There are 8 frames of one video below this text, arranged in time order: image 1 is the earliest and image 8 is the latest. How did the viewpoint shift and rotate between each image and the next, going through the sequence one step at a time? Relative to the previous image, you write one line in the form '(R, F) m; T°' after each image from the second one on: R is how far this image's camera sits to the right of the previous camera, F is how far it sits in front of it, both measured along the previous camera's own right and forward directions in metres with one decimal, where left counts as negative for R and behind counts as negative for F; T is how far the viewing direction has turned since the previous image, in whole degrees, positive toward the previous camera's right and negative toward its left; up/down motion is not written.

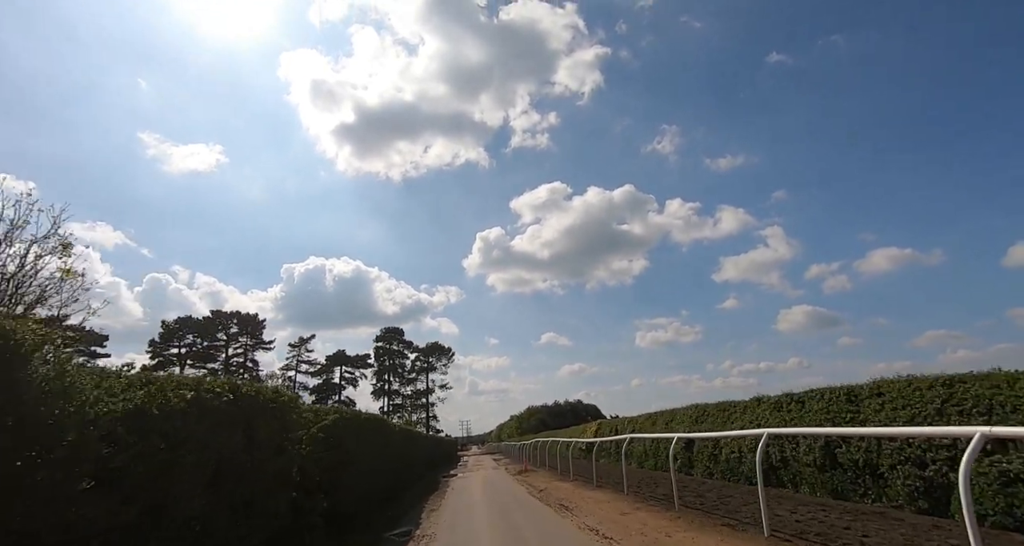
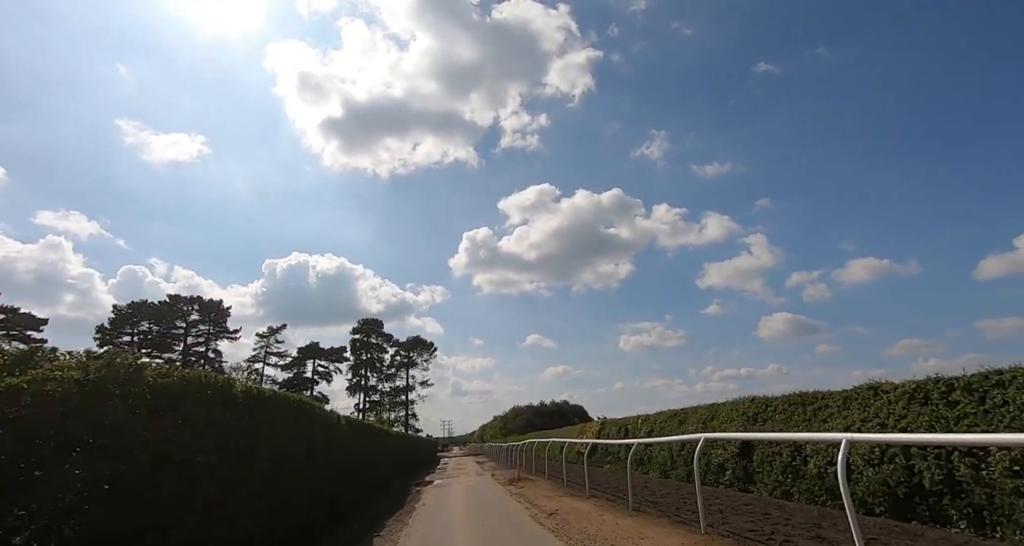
(-0.2, +3.1) m; +2°
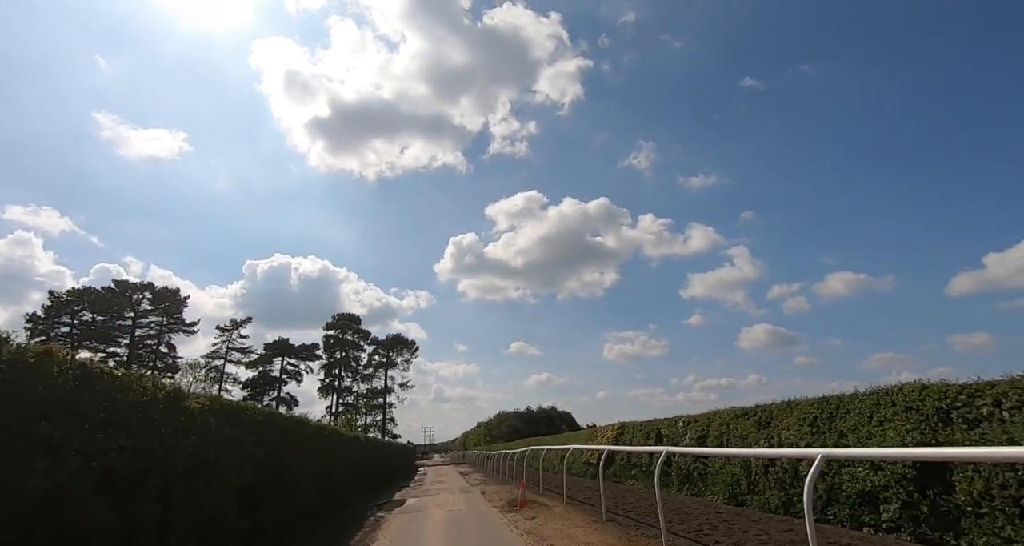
(-0.4, +3.6) m; +2°
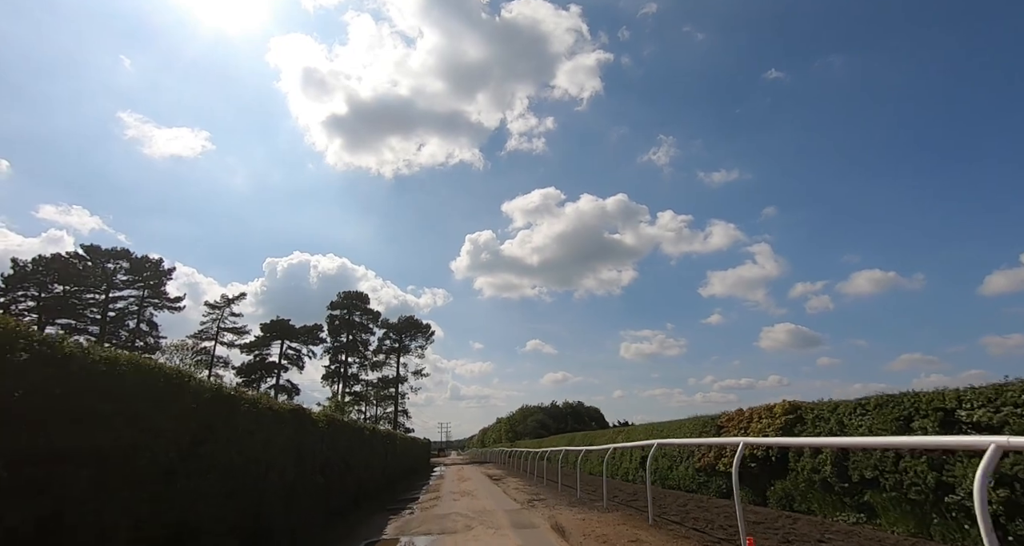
(-1.0, +5.7) m; -2°
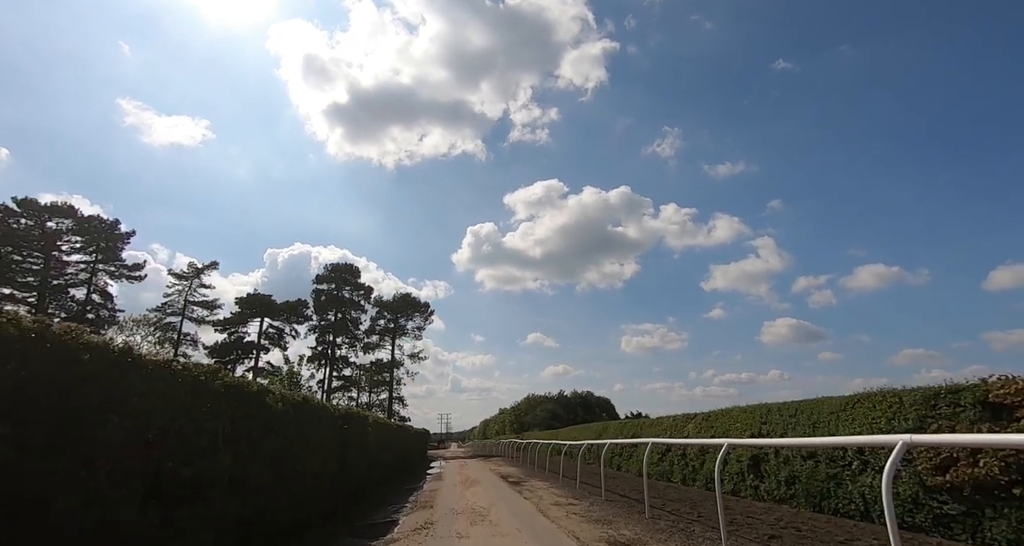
(-0.5, +4.6) m; 0°
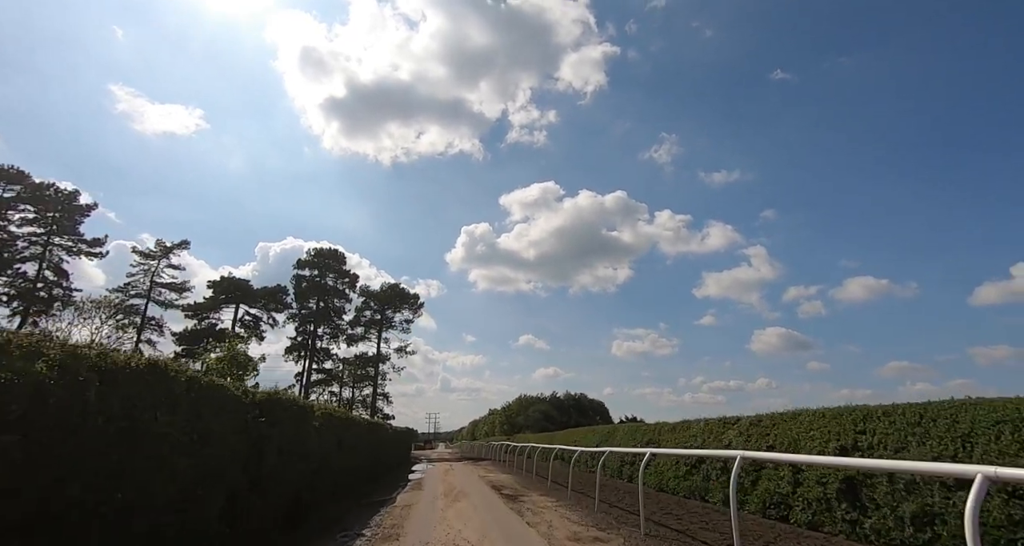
(-0.2, +2.3) m; +1°
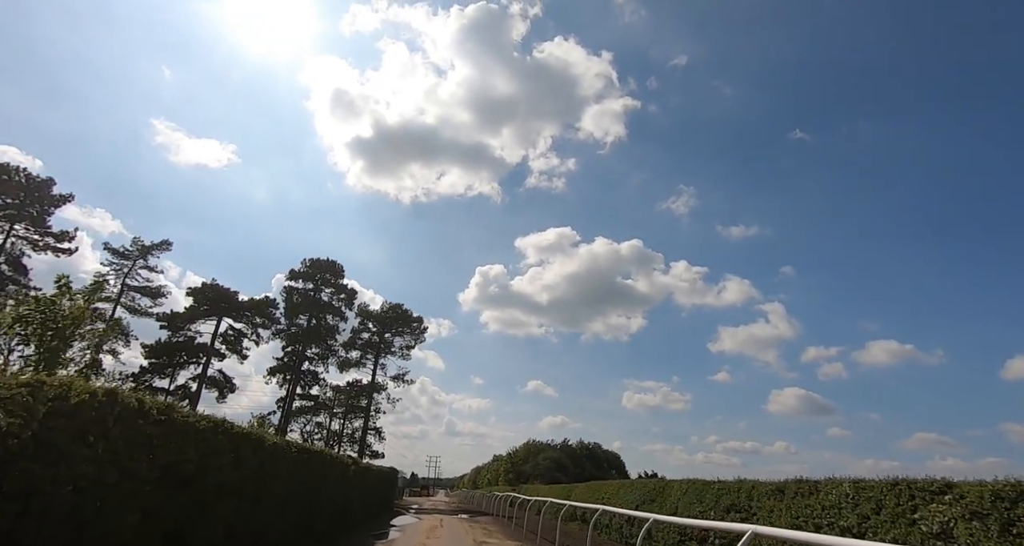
(-0.1, +3.7) m; -2°
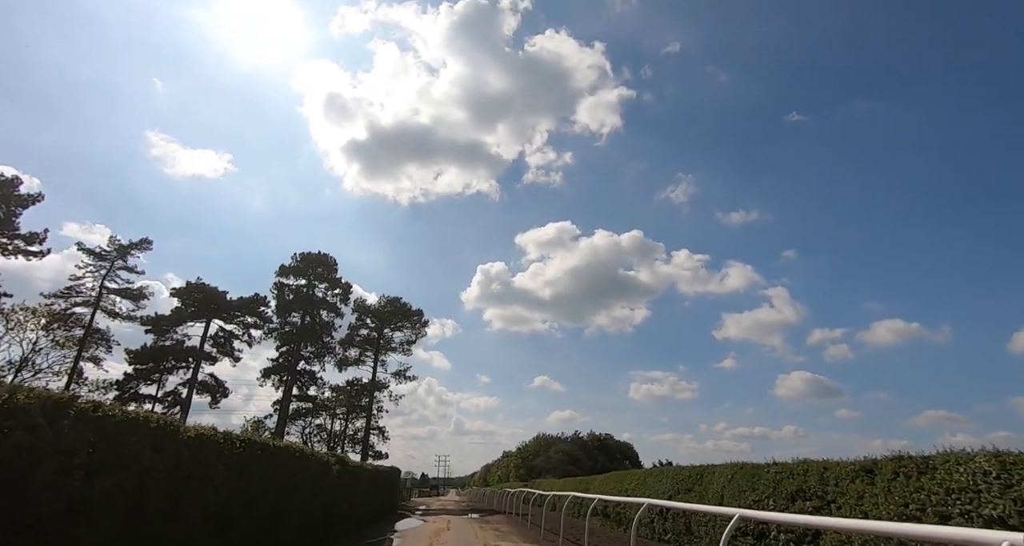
(0.0, +1.5) m; 0°
